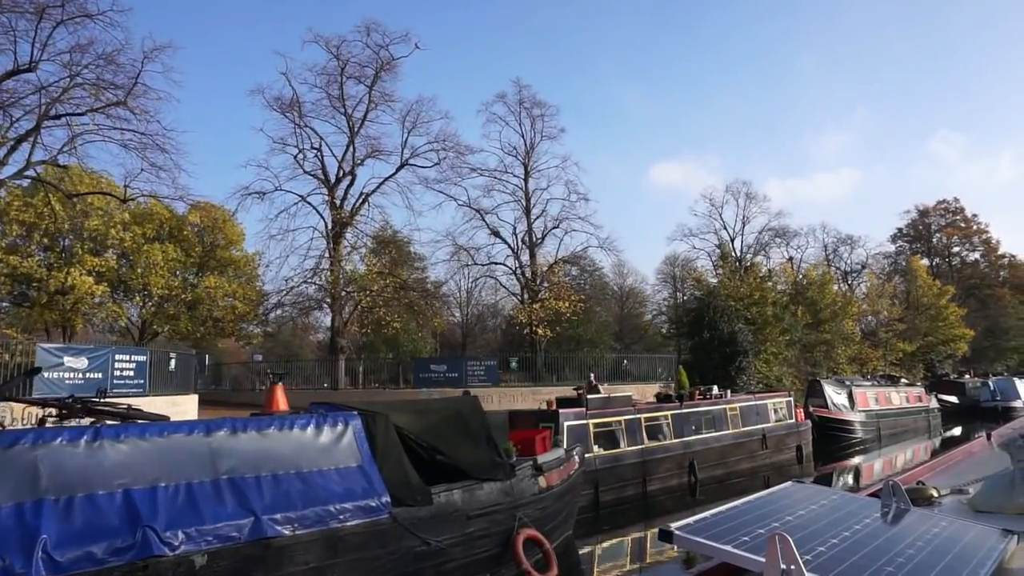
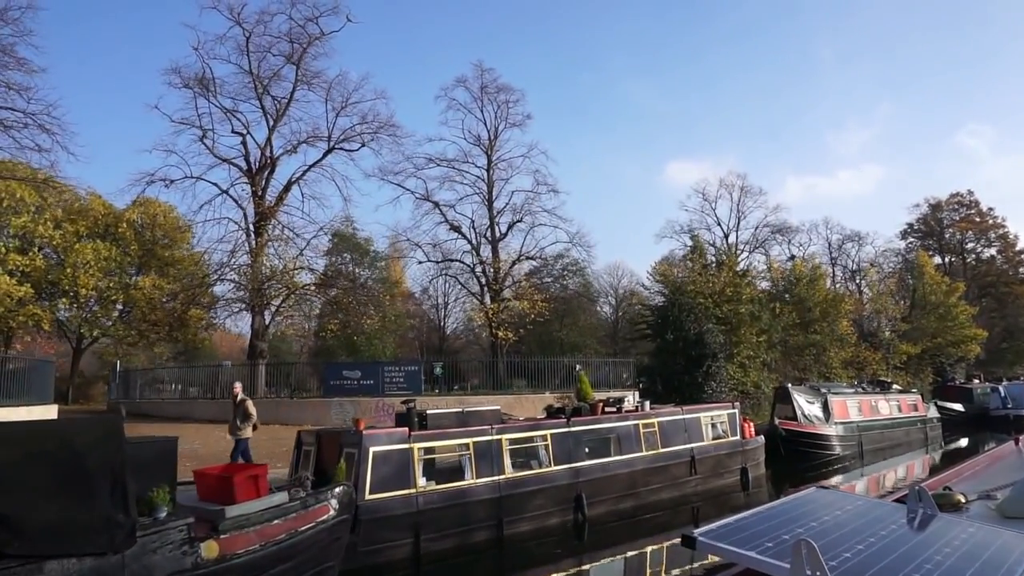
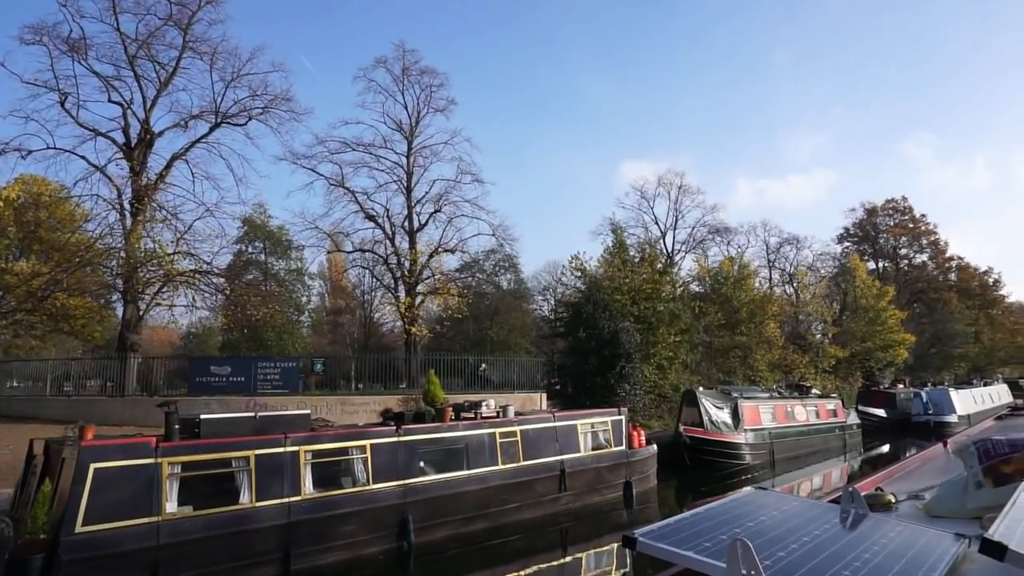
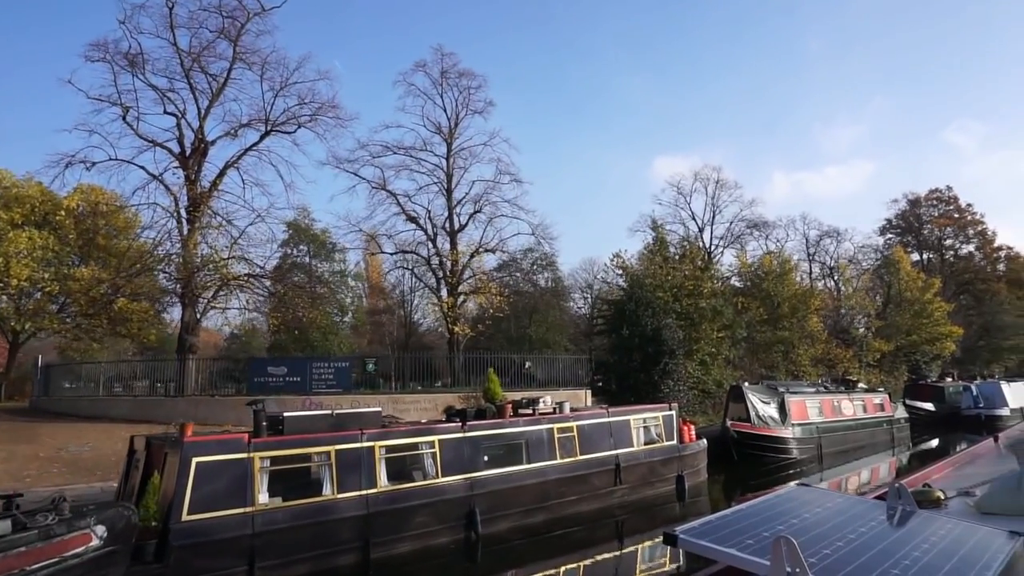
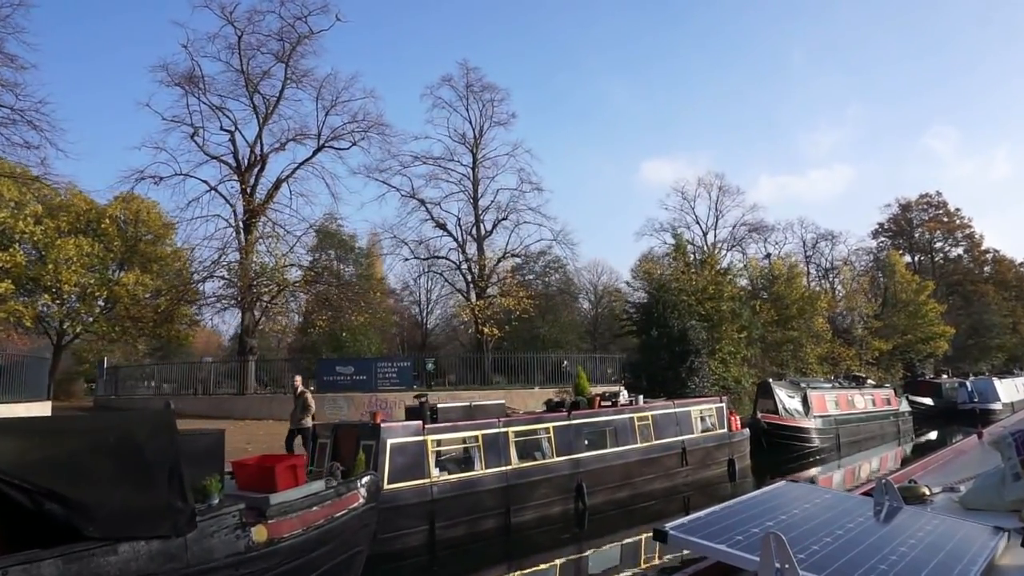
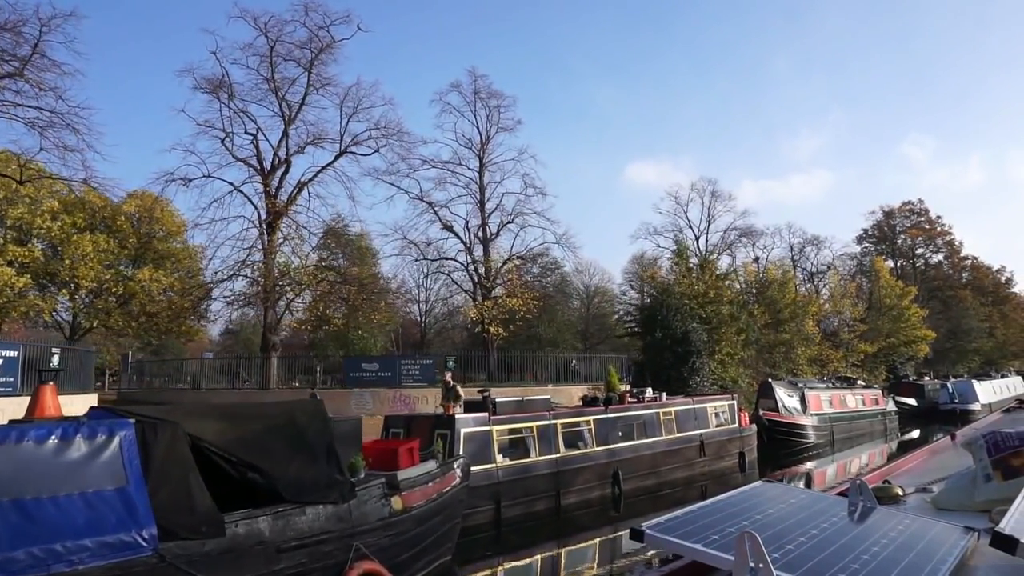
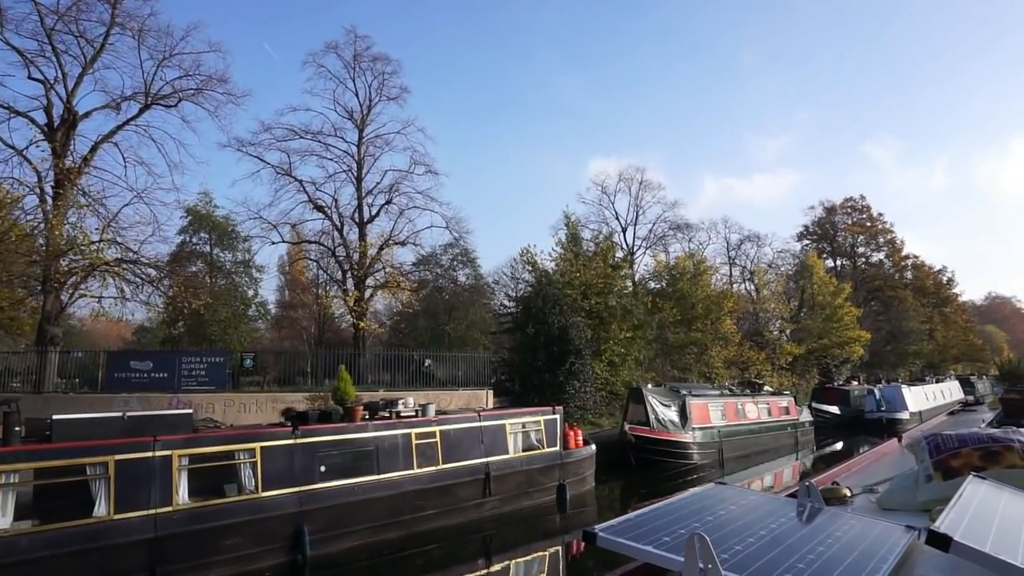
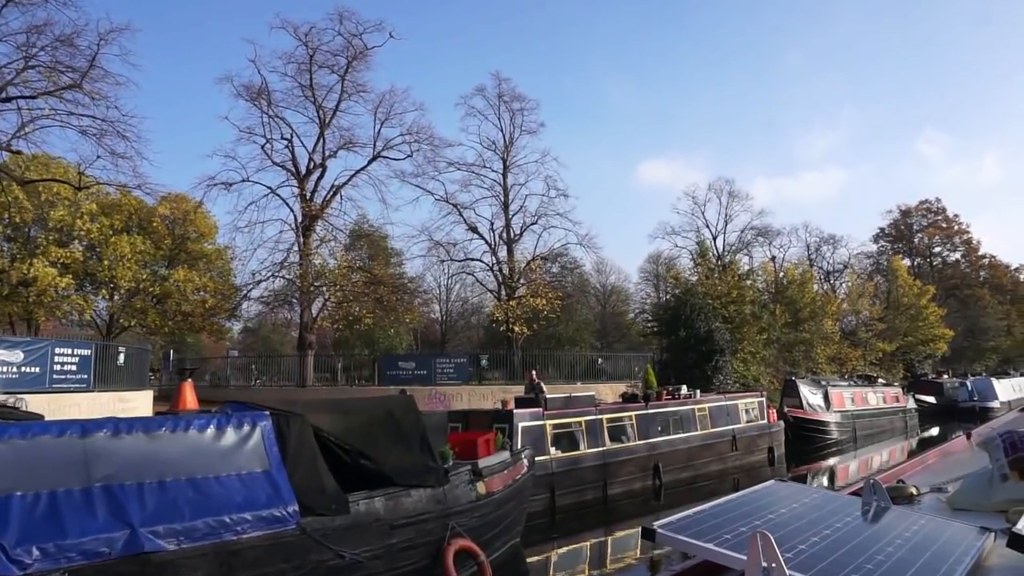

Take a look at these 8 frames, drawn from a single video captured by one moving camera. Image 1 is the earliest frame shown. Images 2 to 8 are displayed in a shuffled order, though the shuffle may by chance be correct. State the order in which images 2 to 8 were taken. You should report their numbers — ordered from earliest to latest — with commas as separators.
8, 6, 5, 2, 4, 3, 7
